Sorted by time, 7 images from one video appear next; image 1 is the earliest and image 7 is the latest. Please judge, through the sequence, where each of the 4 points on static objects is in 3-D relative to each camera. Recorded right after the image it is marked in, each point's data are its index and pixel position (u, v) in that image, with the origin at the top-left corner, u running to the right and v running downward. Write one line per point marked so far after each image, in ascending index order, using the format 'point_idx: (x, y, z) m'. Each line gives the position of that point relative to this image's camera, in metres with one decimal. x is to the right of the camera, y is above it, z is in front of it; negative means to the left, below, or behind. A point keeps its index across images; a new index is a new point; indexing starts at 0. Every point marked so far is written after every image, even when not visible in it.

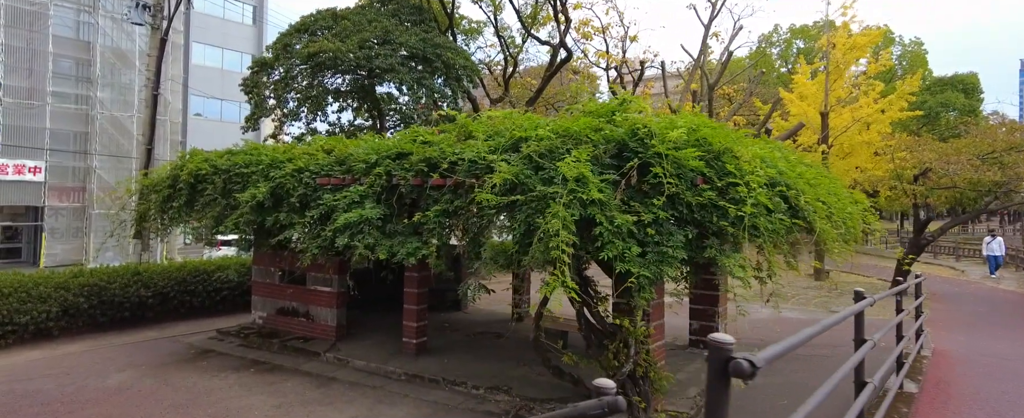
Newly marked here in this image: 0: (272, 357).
0: (-3.6, -2.2, +8.6) m
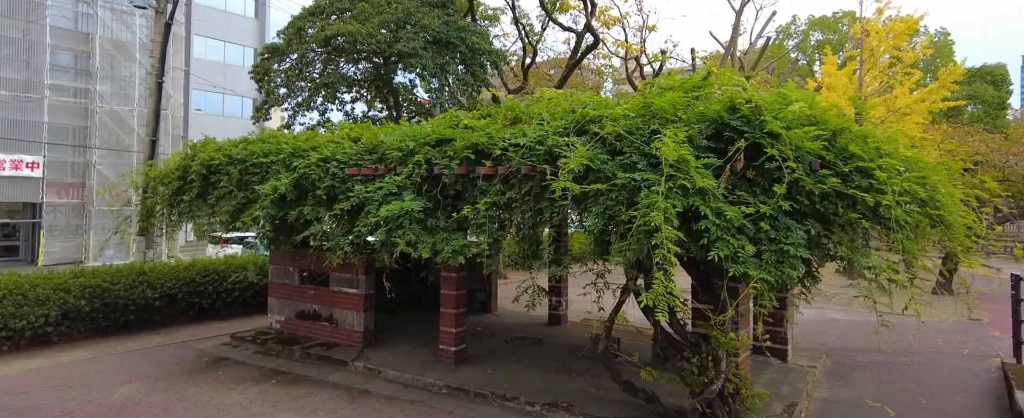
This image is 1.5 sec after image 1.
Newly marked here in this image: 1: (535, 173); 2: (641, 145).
0: (-2.9, -2.1, +7.8) m
1: (+0.2, +0.3, +5.7) m
2: (+1.1, +0.5, +4.8) m
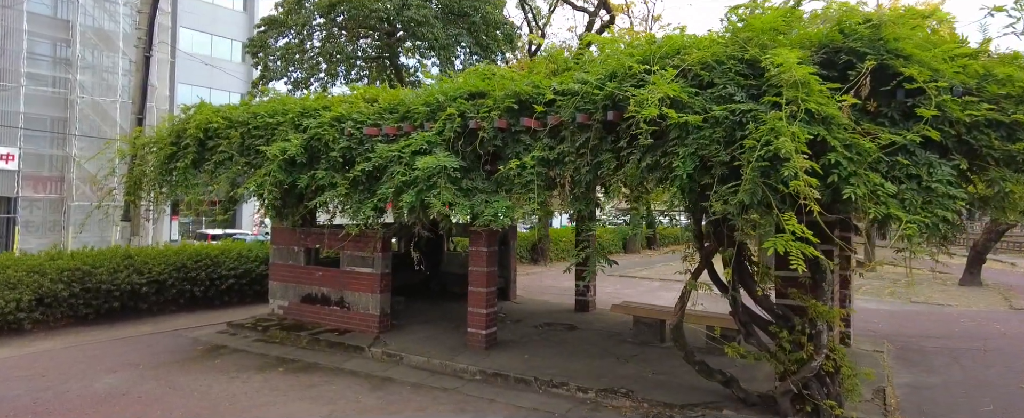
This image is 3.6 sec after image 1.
0: (-2.5, -1.7, +7.0) m
1: (+0.7, +0.8, +4.9) m
2: (+1.6, +0.9, +4.1) m
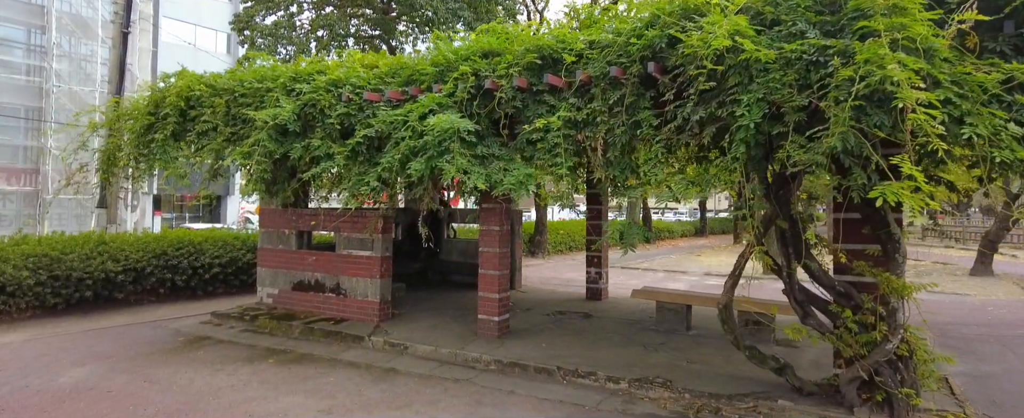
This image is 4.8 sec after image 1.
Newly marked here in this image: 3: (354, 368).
0: (-2.4, -1.5, +6.3) m
1: (+0.9, +1.0, +4.4) m
2: (+1.8, +1.2, +3.5) m
3: (-1.5, -1.5, +5.5) m
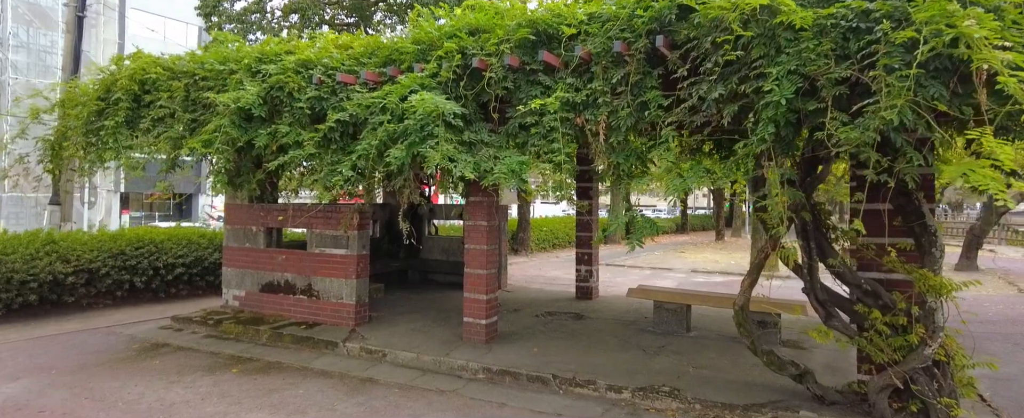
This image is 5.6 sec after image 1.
0: (-2.5, -1.4, +5.7) m
1: (+0.8, +1.1, +3.9) m
2: (+1.8, +1.3, +3.1) m
3: (-1.6, -1.4, +5.0) m
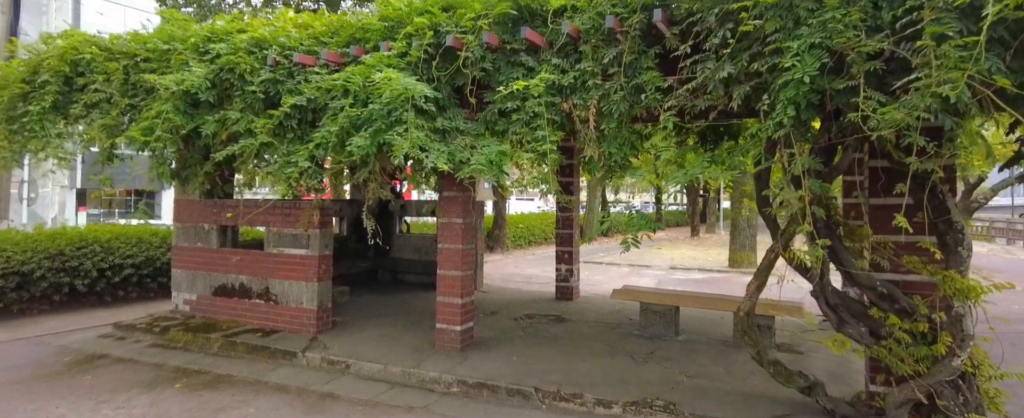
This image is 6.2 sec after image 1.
0: (-2.7, -1.4, +5.2) m
1: (+0.7, +1.1, +3.5) m
2: (+1.7, +1.3, +2.7) m
3: (-1.8, -1.4, +4.4) m
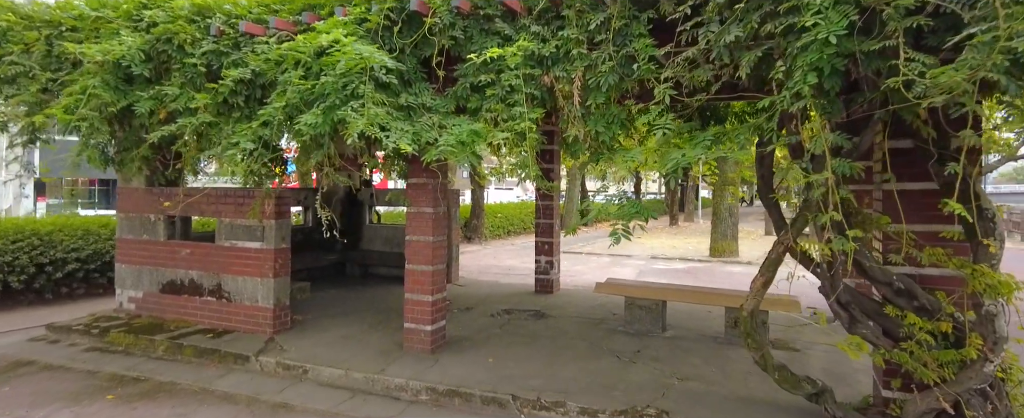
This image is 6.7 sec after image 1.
0: (-2.9, -1.3, +4.7) m
1: (+0.6, +1.2, +3.0) m
2: (+1.6, +1.4, +2.3) m
3: (-1.9, -1.3, +3.9) m
